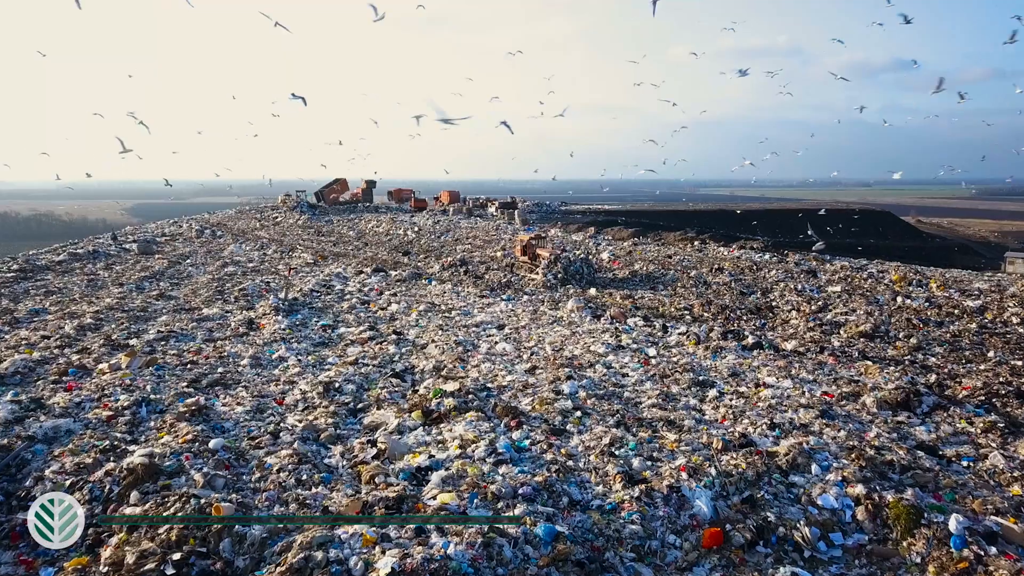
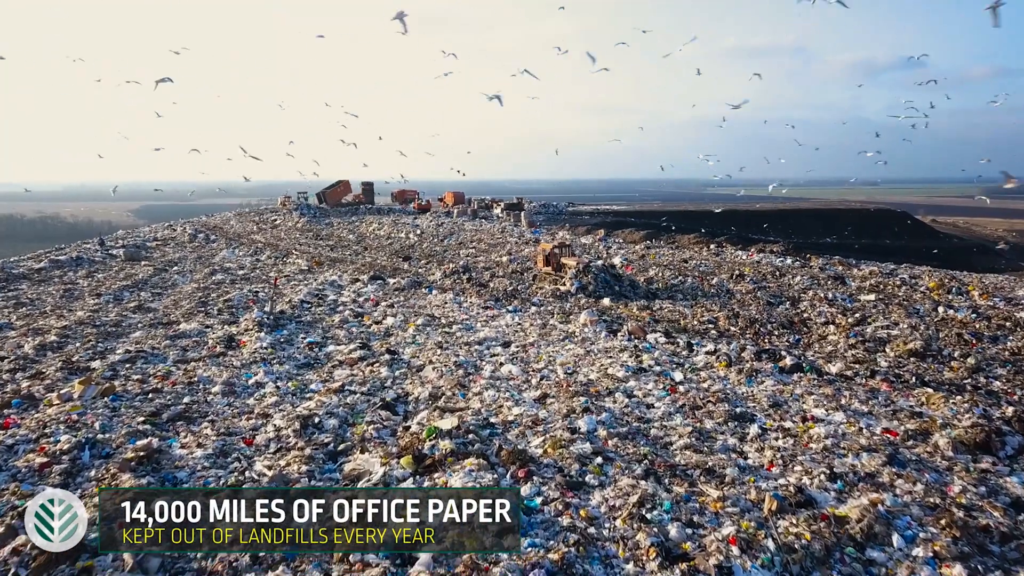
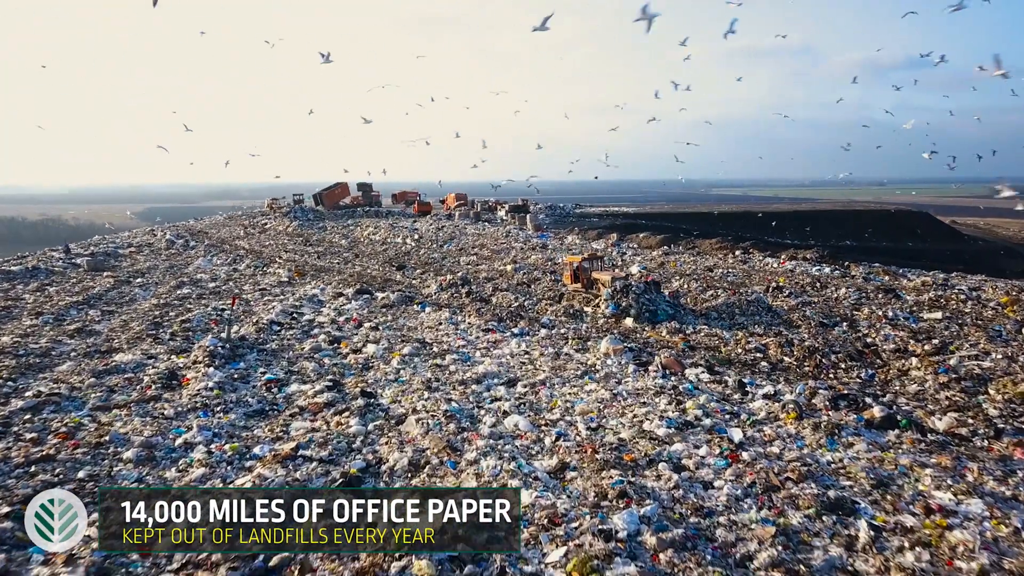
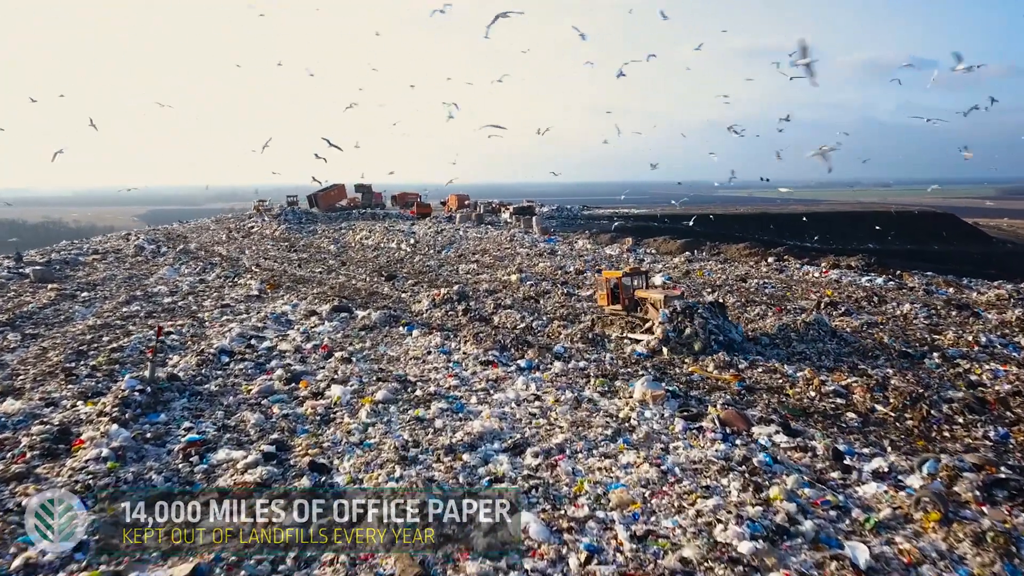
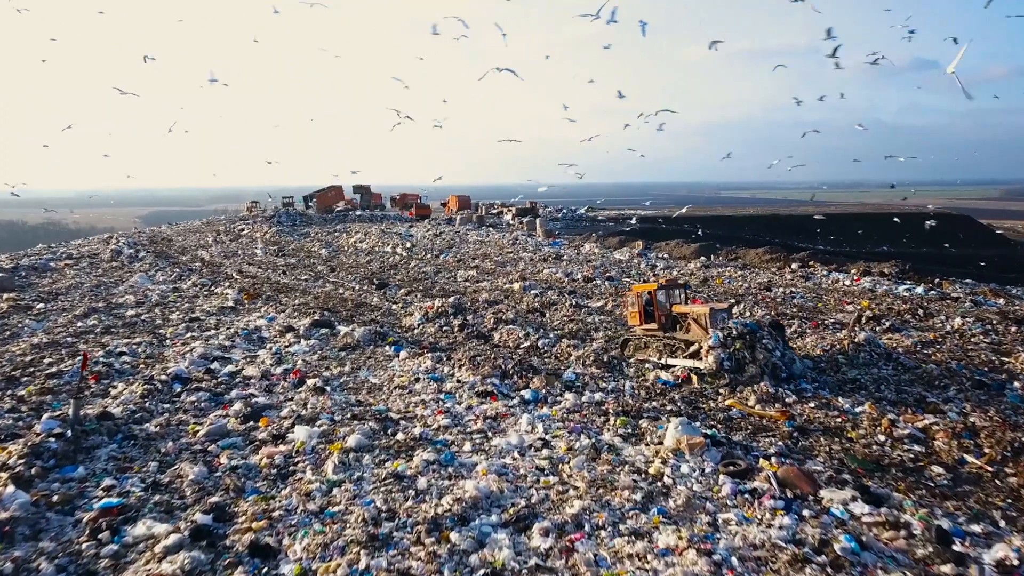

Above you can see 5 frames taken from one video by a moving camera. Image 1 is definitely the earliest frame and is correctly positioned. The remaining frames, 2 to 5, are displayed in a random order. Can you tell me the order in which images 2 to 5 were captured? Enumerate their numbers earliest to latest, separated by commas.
2, 3, 4, 5
